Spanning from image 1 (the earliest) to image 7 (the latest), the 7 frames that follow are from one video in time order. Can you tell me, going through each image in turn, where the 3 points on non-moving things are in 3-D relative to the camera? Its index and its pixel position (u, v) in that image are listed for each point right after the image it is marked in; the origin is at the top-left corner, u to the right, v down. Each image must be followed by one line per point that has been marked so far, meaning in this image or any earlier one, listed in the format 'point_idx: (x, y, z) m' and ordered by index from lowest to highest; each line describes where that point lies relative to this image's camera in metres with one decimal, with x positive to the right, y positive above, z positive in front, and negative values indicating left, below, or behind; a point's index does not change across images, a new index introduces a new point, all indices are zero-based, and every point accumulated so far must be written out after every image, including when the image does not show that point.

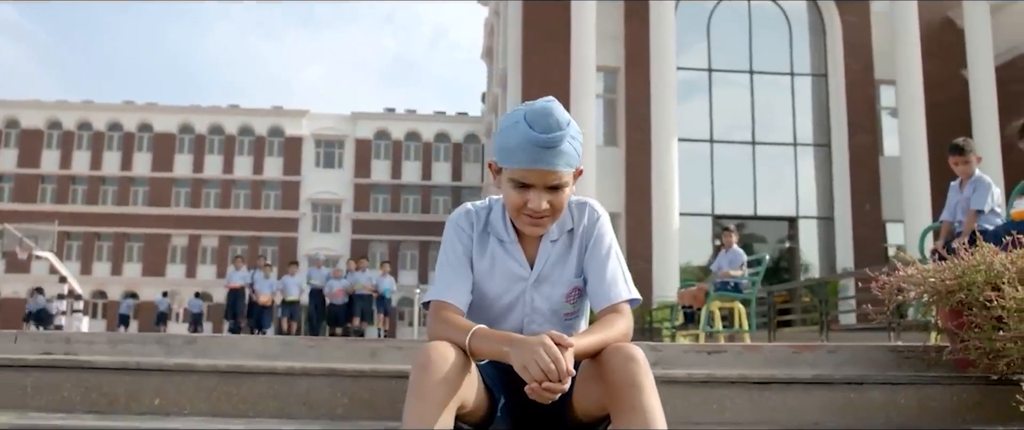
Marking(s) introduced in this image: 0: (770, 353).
0: (+1.0, -0.5, +3.4) m
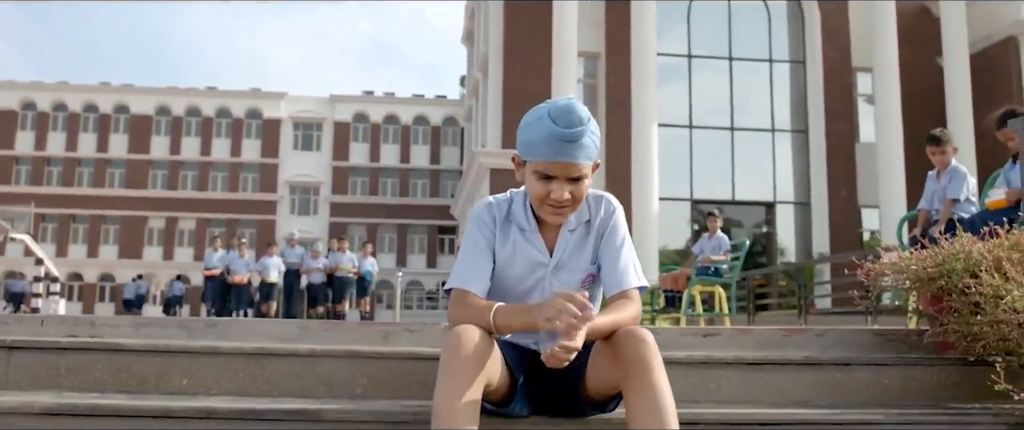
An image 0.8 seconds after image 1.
0: (+1.0, -0.5, +3.6) m
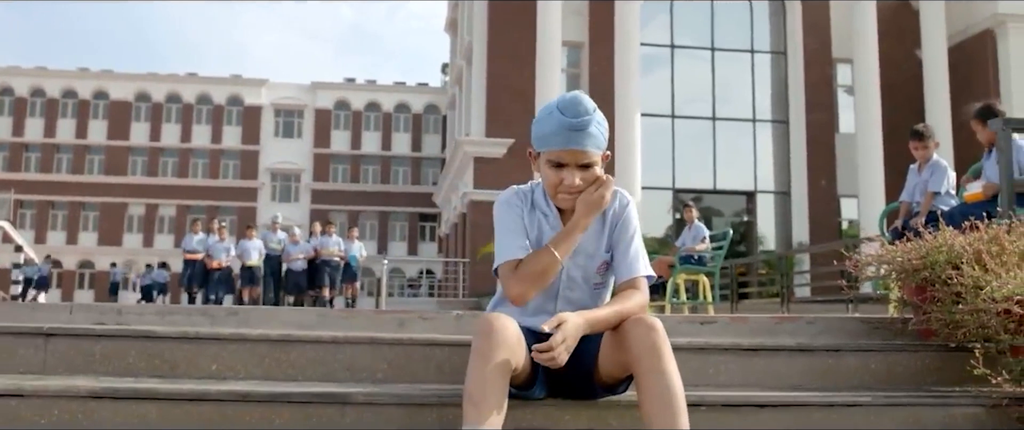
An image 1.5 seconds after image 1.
0: (+1.1, -0.5, +3.8) m
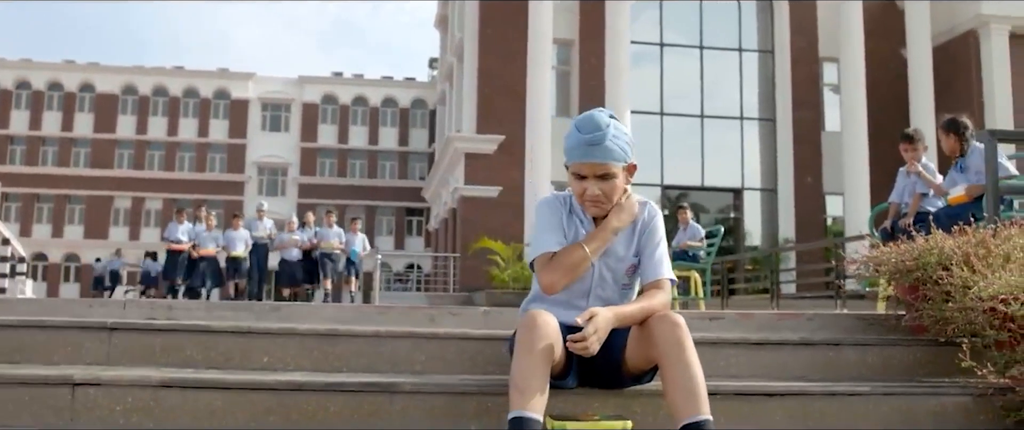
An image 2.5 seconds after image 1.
0: (+1.2, -0.5, +4.0) m
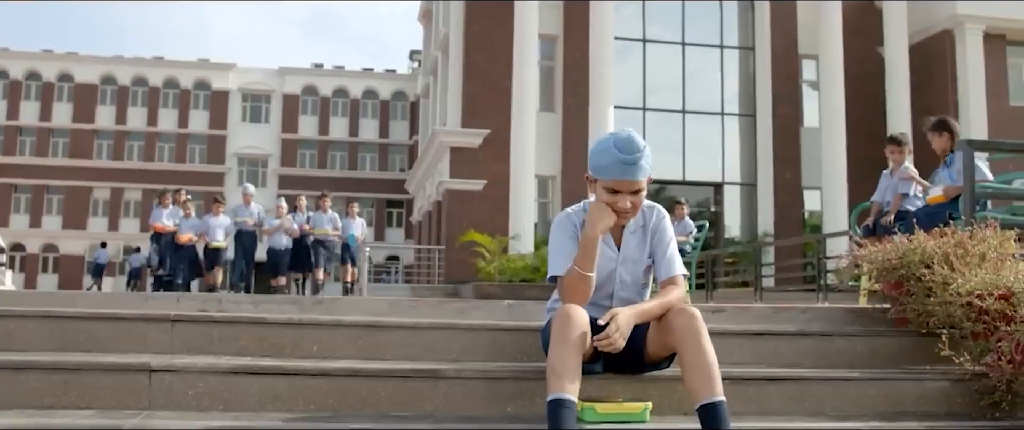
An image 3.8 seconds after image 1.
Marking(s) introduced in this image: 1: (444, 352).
0: (+1.2, -0.5, +4.4) m
1: (-0.3, -0.6, +3.6) m
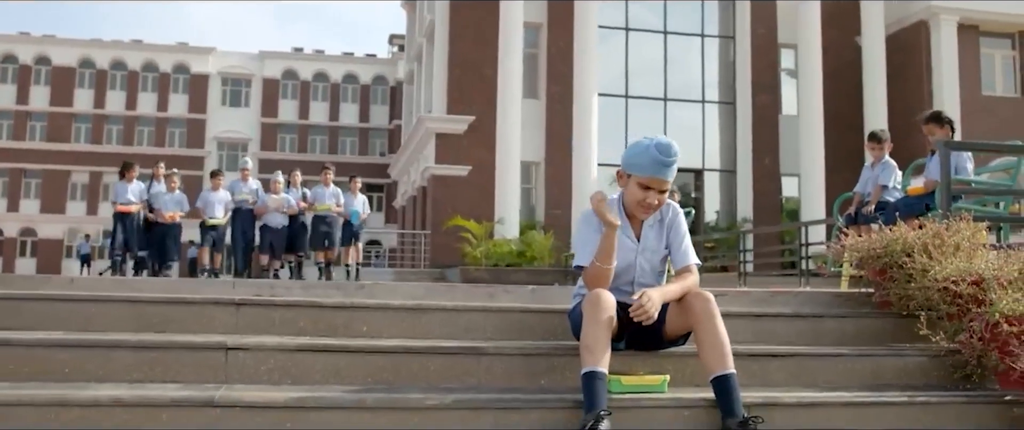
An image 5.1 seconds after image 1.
0: (+1.4, -0.5, +4.8) m
1: (-0.1, -0.5, +4.0) m
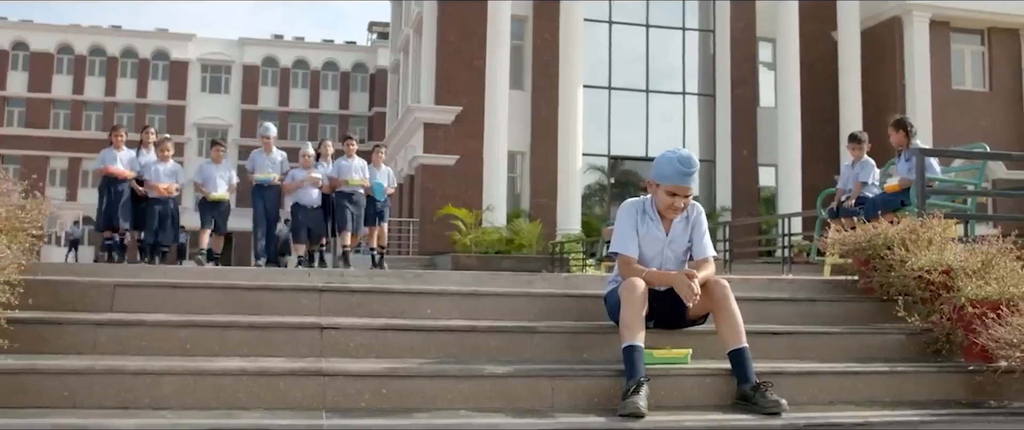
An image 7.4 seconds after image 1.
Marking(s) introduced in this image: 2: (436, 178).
0: (+1.6, -0.4, +5.5) m
1: (+0.1, -0.5, +4.7) m
2: (-1.4, +0.8, +18.9) m
